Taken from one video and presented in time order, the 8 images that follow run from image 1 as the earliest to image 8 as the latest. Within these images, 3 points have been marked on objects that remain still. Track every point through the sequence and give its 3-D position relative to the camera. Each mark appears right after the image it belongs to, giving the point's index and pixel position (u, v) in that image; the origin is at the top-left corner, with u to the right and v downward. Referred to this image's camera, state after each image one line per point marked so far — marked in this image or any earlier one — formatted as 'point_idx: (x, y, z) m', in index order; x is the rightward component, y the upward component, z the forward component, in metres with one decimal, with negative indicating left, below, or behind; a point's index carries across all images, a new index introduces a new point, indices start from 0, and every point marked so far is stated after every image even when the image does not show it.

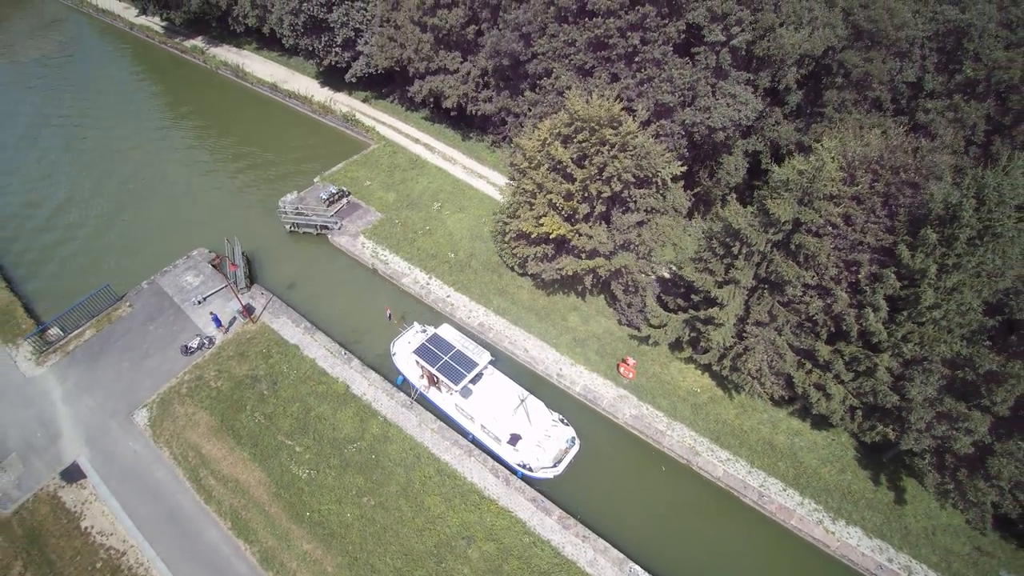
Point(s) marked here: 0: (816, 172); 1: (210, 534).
0: (+9.7, +3.4, +17.2) m
1: (-11.3, -9.1, +19.4) m
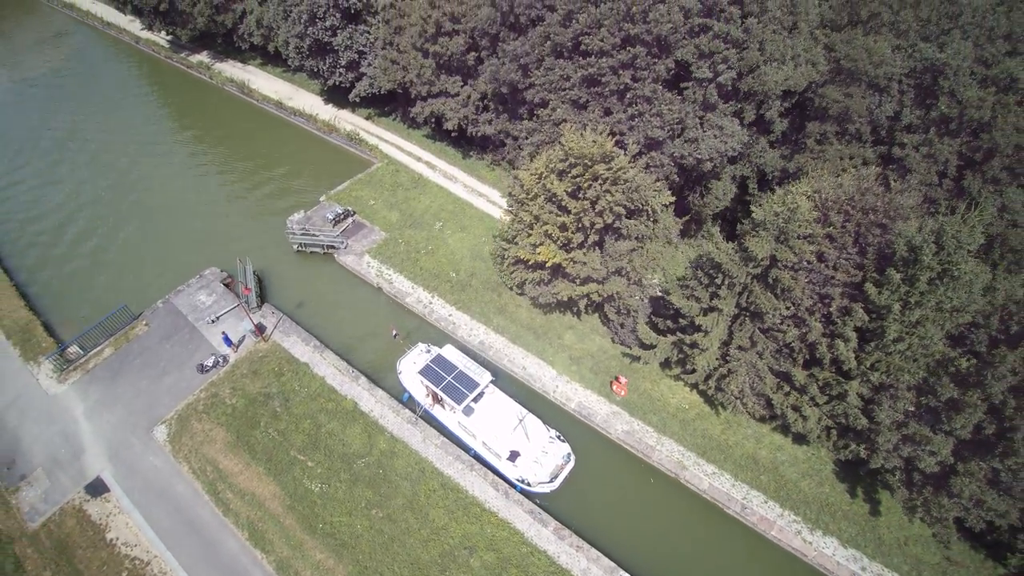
0: (+9.7, +2.4, +18.5) m
1: (-11.3, -10.2, +20.8) m
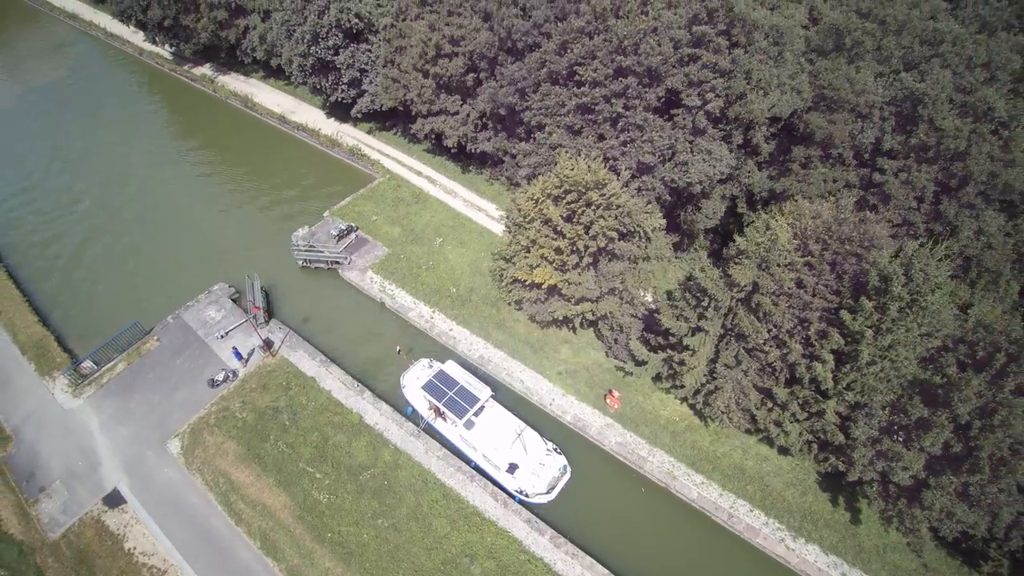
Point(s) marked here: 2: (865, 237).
0: (+9.6, +1.5, +19.6) m
1: (-11.4, -11.1, +21.9) m
2: (+12.8, +1.7, +19.1) m
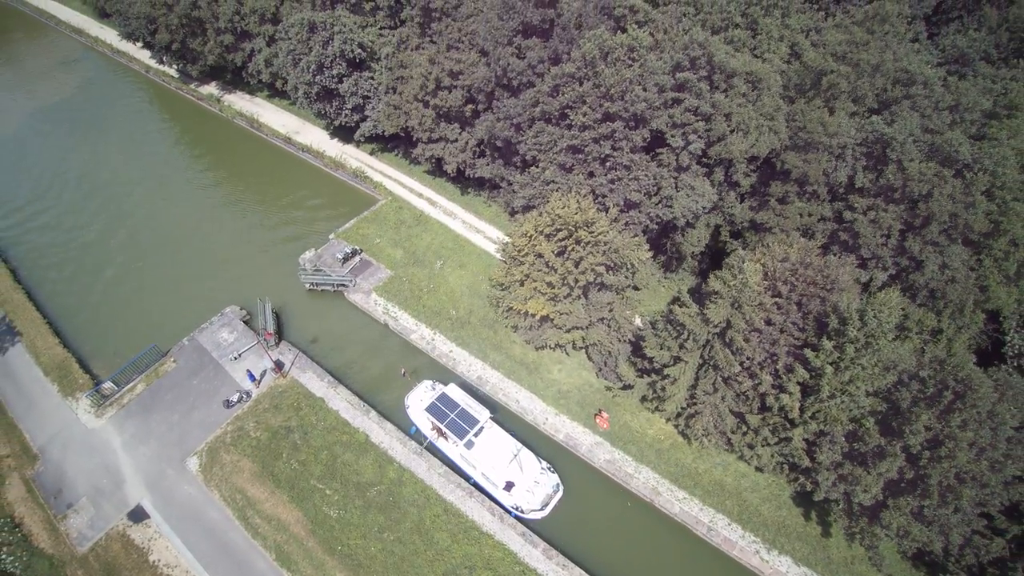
0: (+9.4, 0.0, +21.4) m
1: (-11.6, -12.6, +23.8) m
2: (+12.6, +0.3, +20.9) m
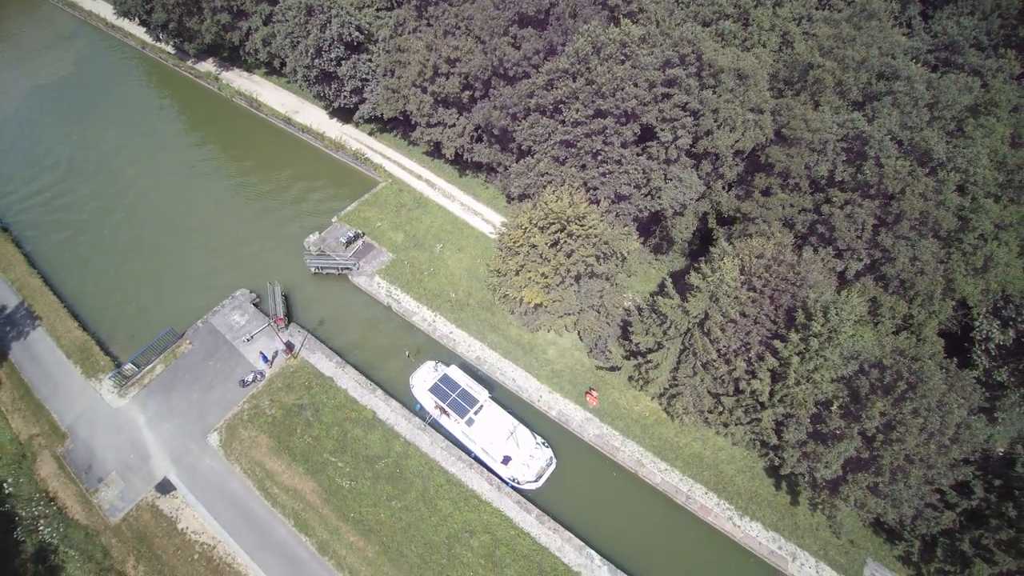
0: (+9.2, +0.3, +23.0) m
1: (-11.8, -12.2, +26.3) m
2: (+12.4, +0.5, +22.4) m
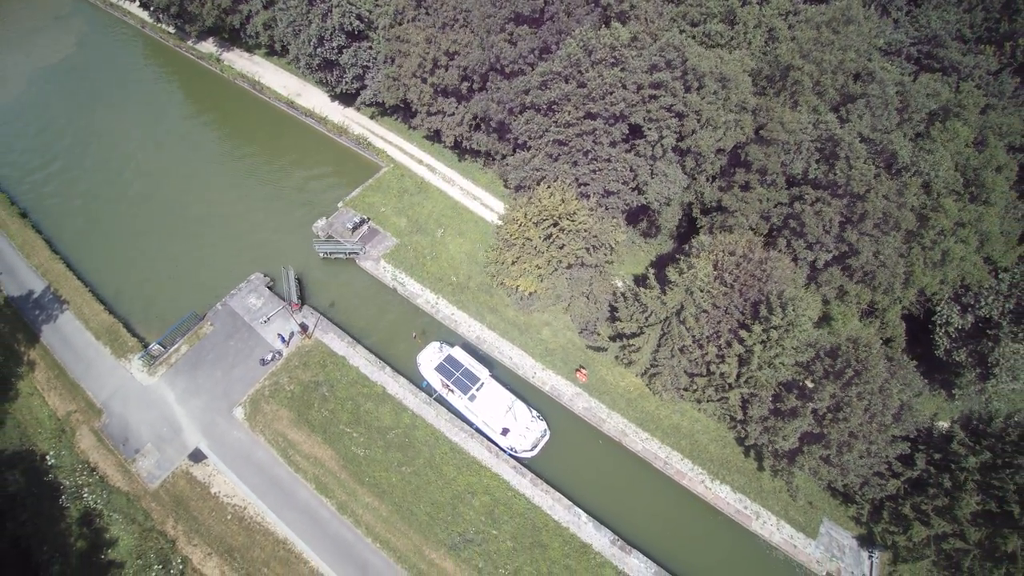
0: (+9.0, +0.6, +25.5) m
1: (-11.9, -11.6, +29.7) m
2: (+12.2, +0.8, +25.0) m
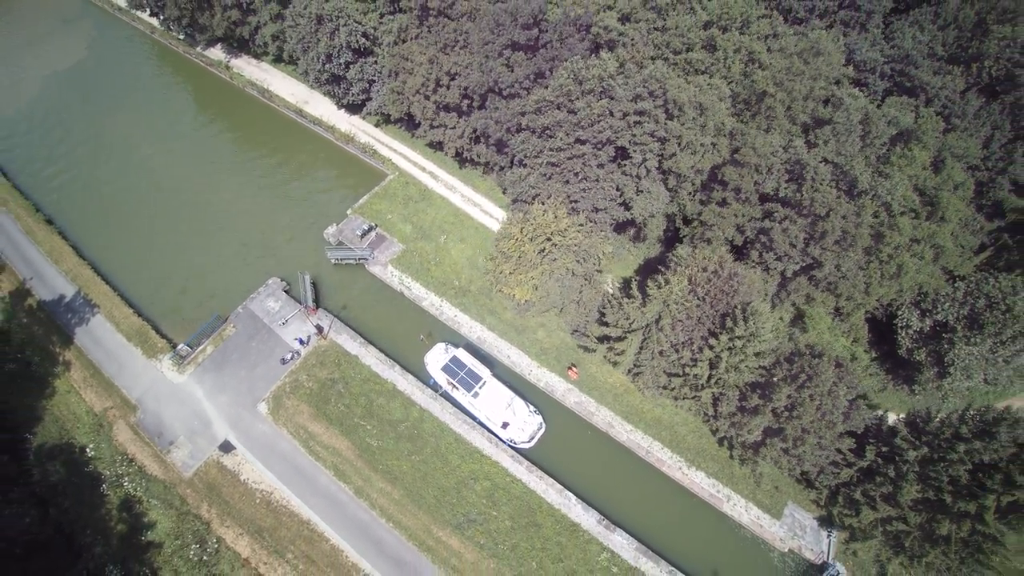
0: (+8.9, 0.0, +28.7) m
1: (-12.0, -12.2, +33.2) m
2: (+12.1, +0.1, +28.2) m
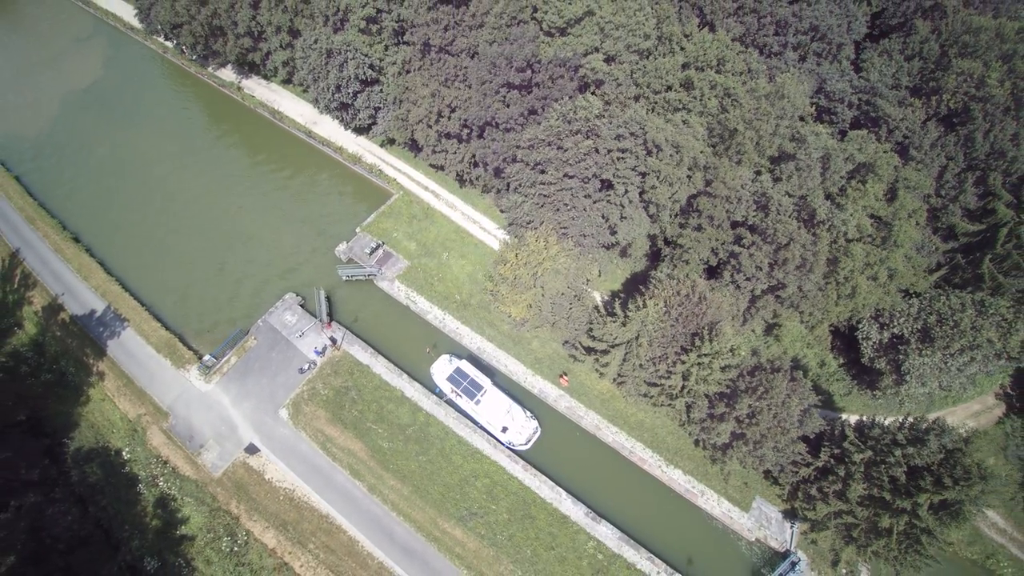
0: (+8.6, -1.3, +32.4) m
1: (-12.2, -13.5, +37.1) m
2: (+11.9, -1.2, +31.9) m
